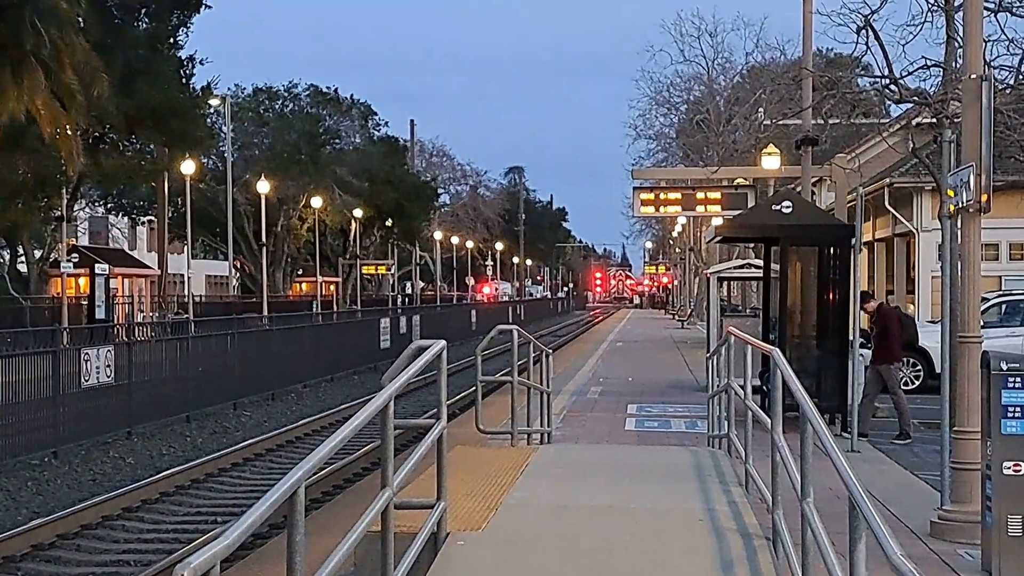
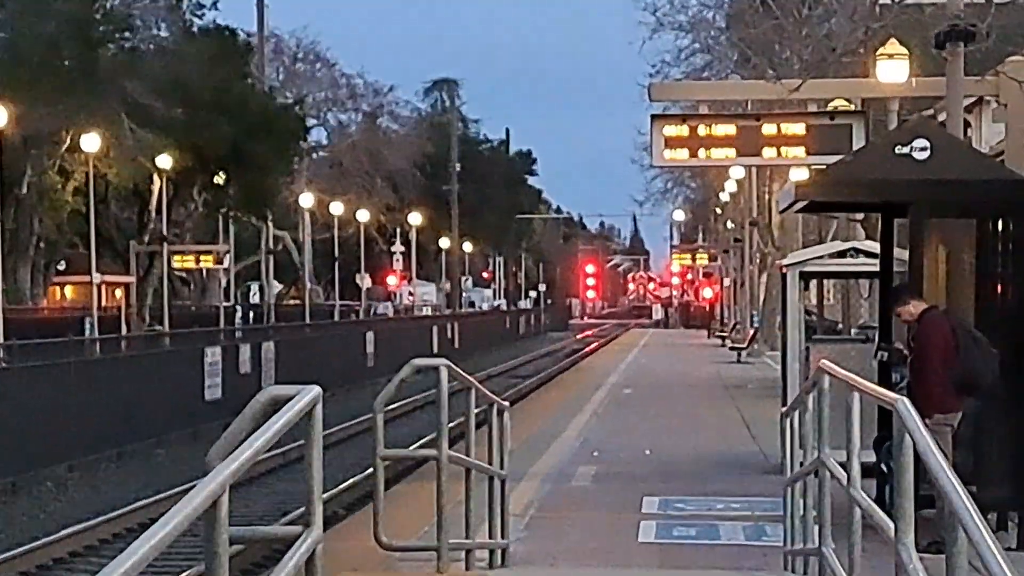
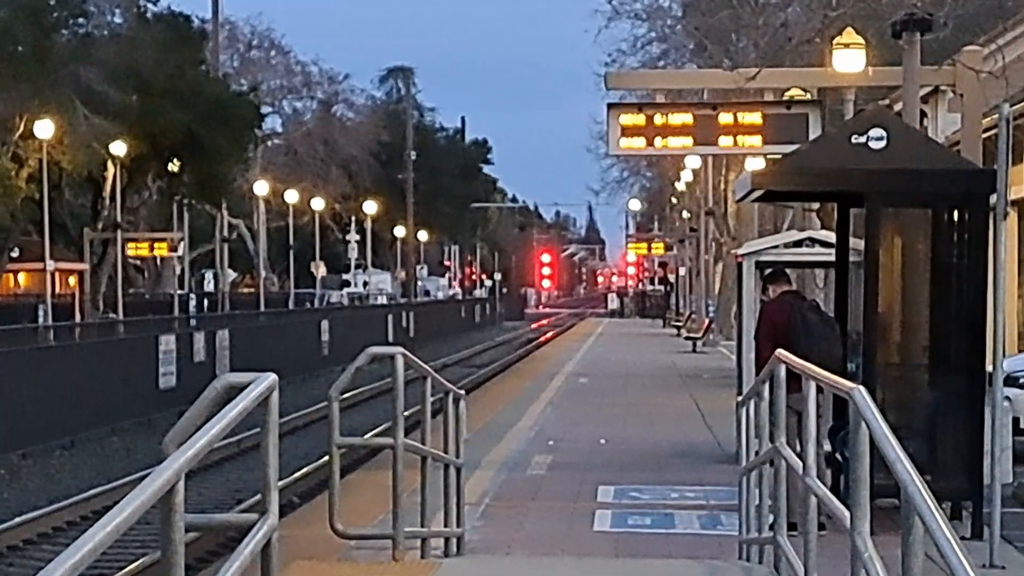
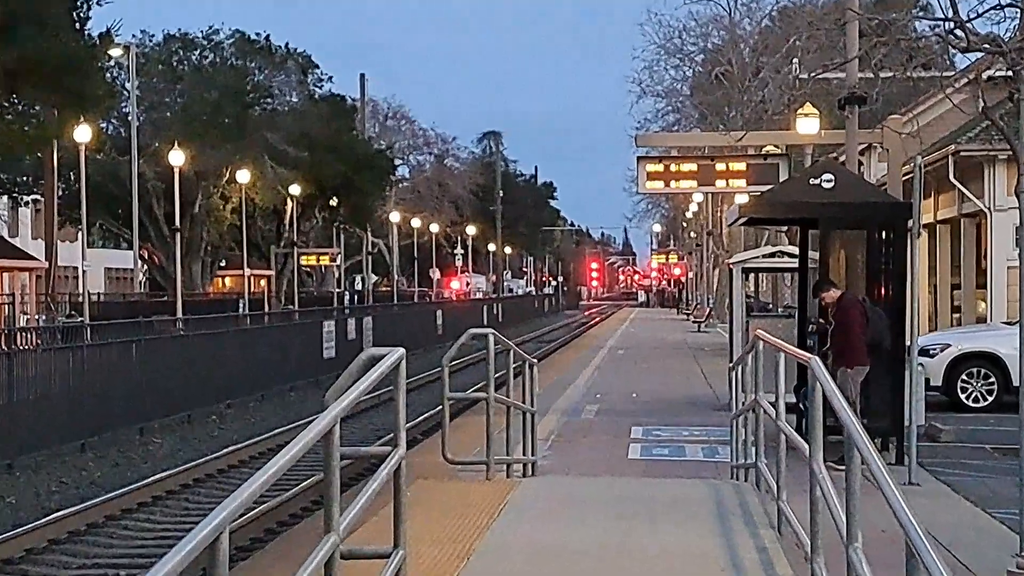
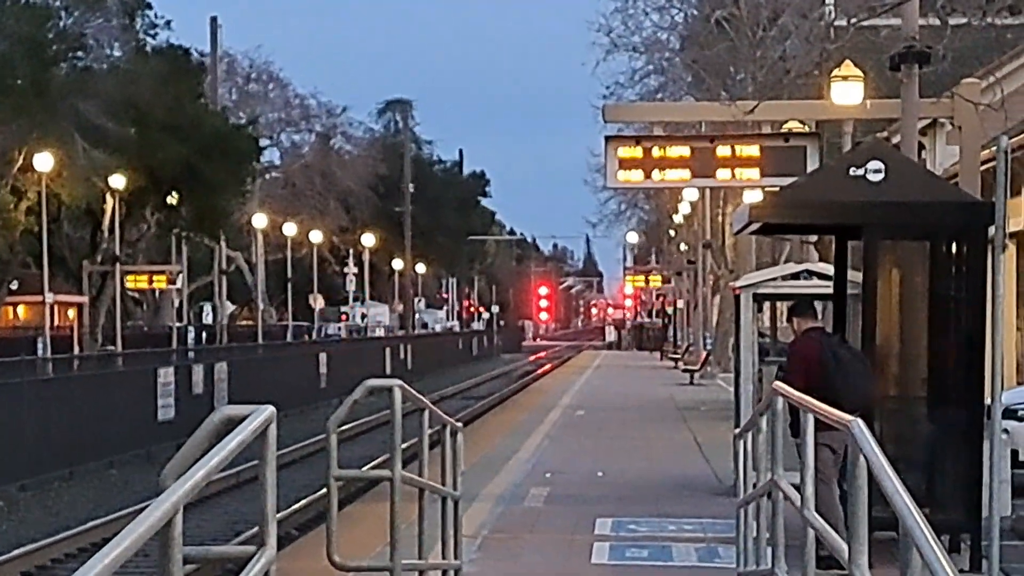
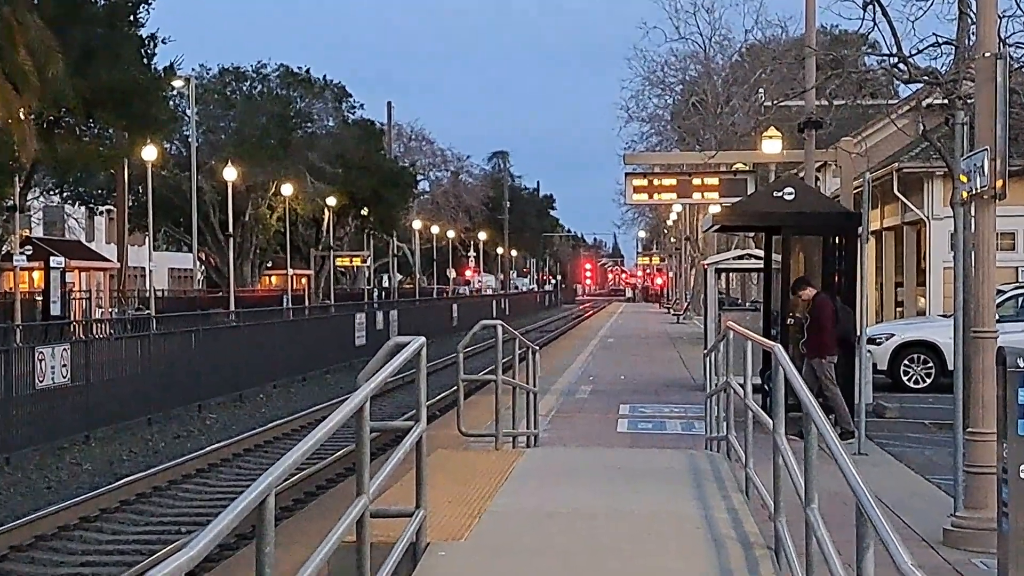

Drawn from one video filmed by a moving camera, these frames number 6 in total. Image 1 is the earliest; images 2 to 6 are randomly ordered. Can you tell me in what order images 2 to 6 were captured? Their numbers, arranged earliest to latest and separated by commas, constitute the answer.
6, 4, 2, 5, 3
